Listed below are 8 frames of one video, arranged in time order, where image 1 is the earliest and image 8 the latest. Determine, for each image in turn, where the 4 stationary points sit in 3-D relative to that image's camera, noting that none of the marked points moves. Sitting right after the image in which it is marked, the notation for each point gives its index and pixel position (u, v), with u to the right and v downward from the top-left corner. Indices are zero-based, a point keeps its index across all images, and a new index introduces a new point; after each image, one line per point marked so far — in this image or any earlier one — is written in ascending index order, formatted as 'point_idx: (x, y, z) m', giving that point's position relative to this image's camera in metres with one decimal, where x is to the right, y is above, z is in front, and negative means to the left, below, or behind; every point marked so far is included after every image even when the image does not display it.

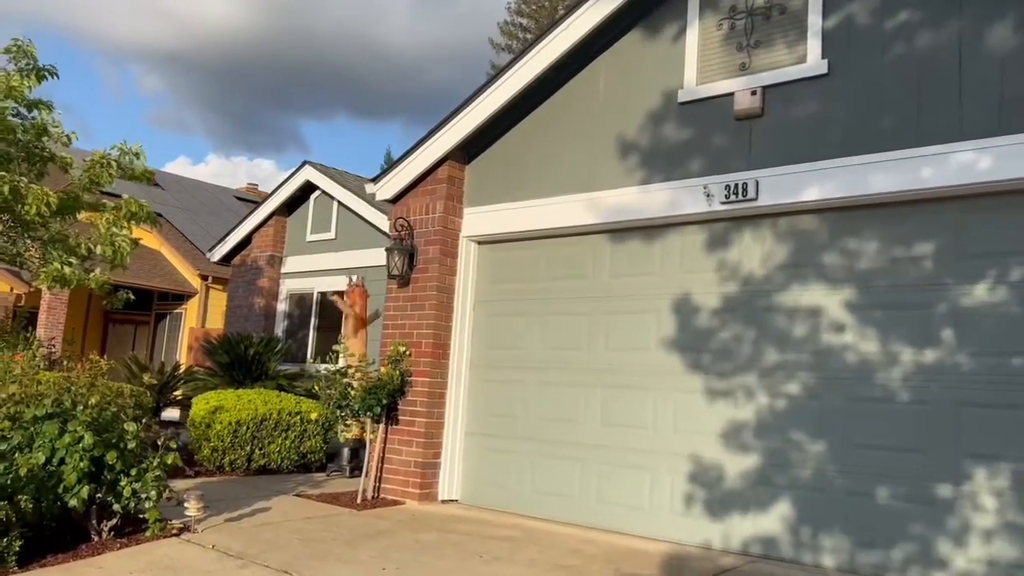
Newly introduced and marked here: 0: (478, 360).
0: (-0.3, -0.7, +7.8) m
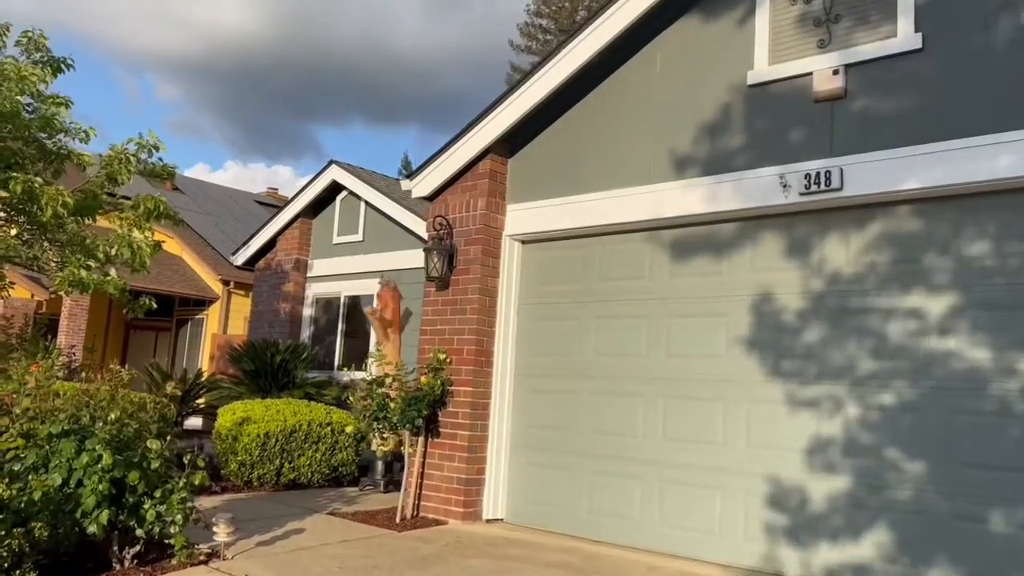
0: (+0.1, -0.7, +7.2) m
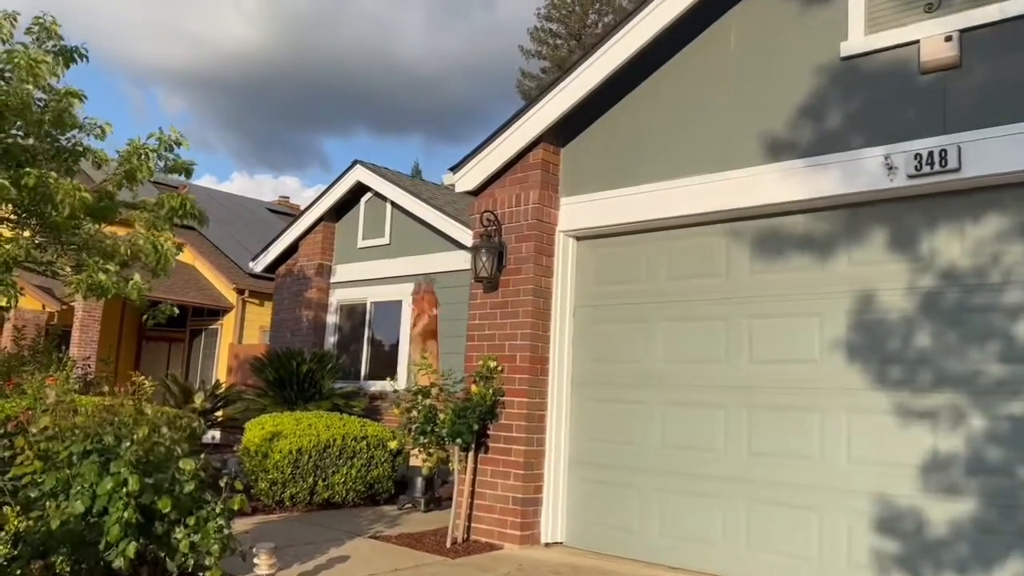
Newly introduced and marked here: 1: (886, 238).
0: (+0.6, -0.7, +6.6) m
1: (+2.3, +0.3, +5.2) m
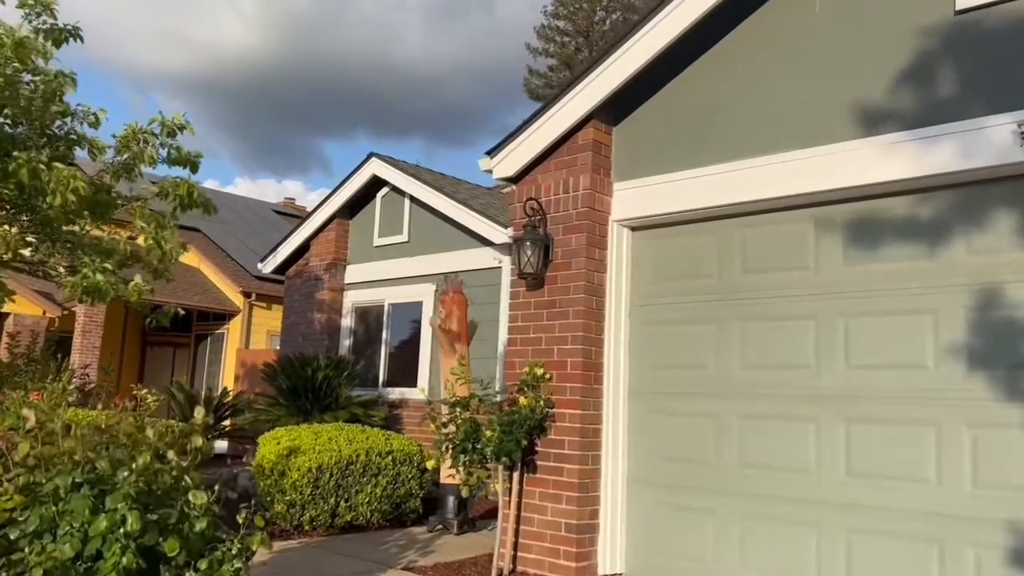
0: (+0.9, -0.7, +5.8) m
1: (+2.6, +0.4, +4.4) m
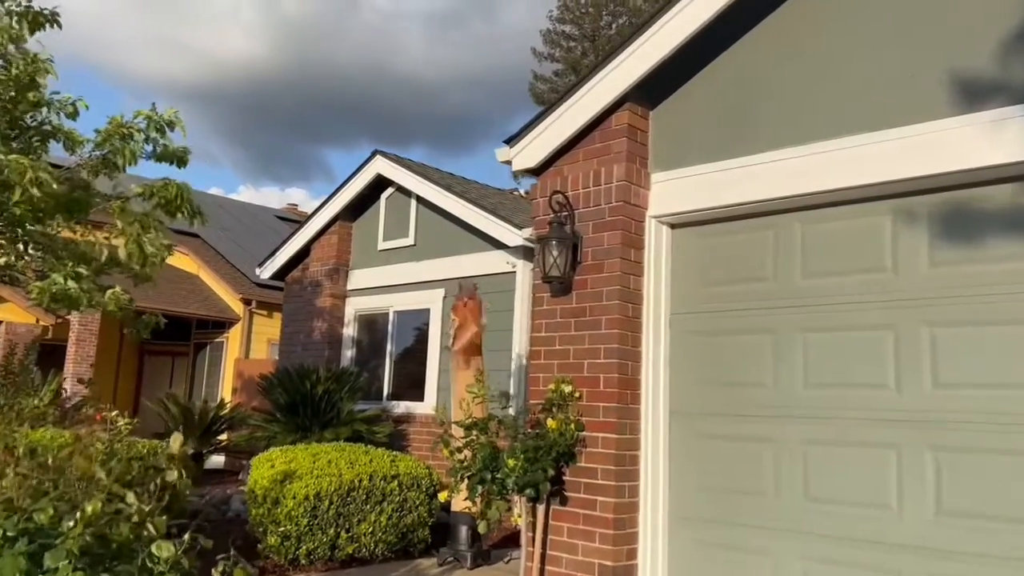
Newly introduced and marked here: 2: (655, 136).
0: (+1.0, -0.7, +5.1) m
1: (+2.7, +0.3, +3.7) m
2: (+0.9, +1.0, +5.4) m
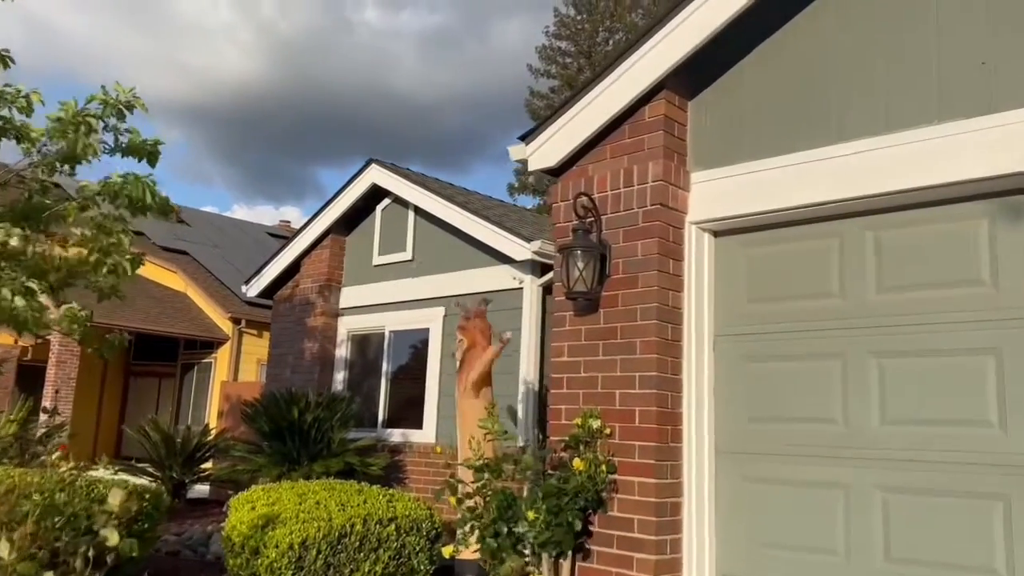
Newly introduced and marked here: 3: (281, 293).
0: (+1.1, -0.8, +4.3) m
1: (+2.8, +0.3, +2.9) m
2: (+1.0, +0.9, +4.6) m
3: (-3.0, -0.1, +11.2) m
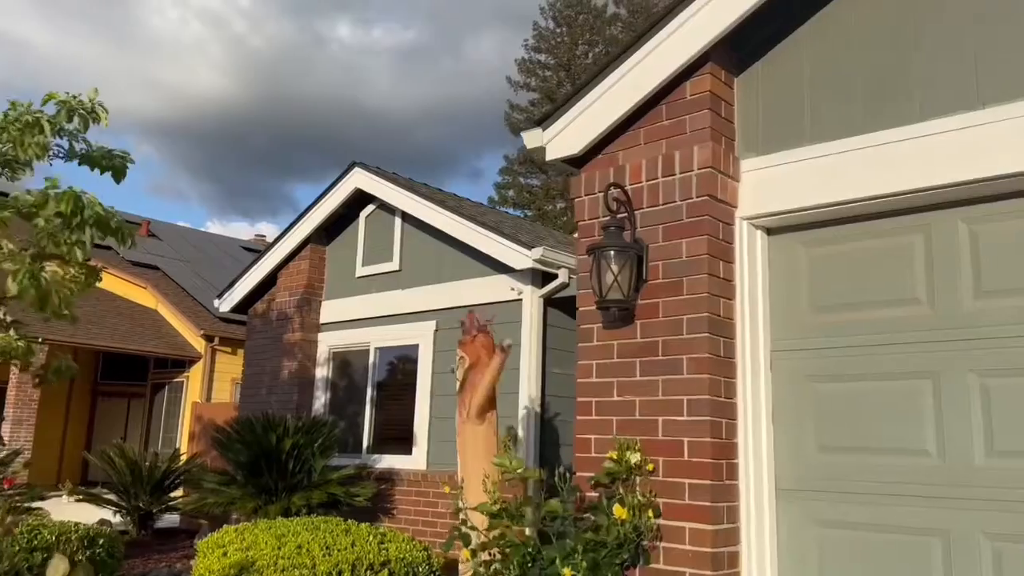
0: (+1.2, -0.8, +3.7) m
1: (+3.0, +0.3, +2.3) m
2: (+1.1, +0.8, +4.0) m
3: (-3.1, -0.2, +10.4) m
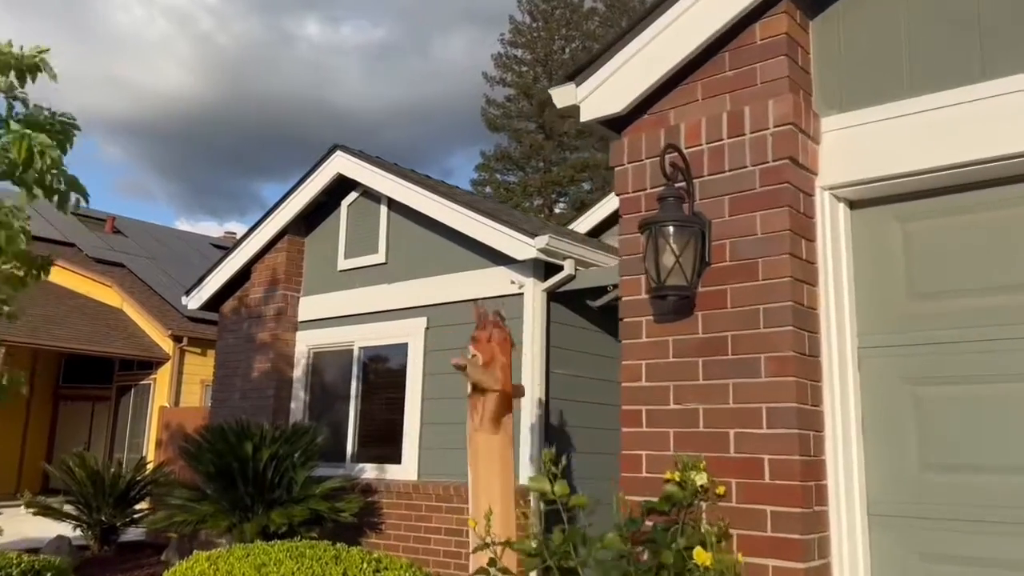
0: (+1.4, -0.8, +3.0) m
1: (+3.1, +0.4, +1.7) m
2: (+1.2, +0.9, +3.3) m
3: (-3.2, -0.2, +9.6) m
